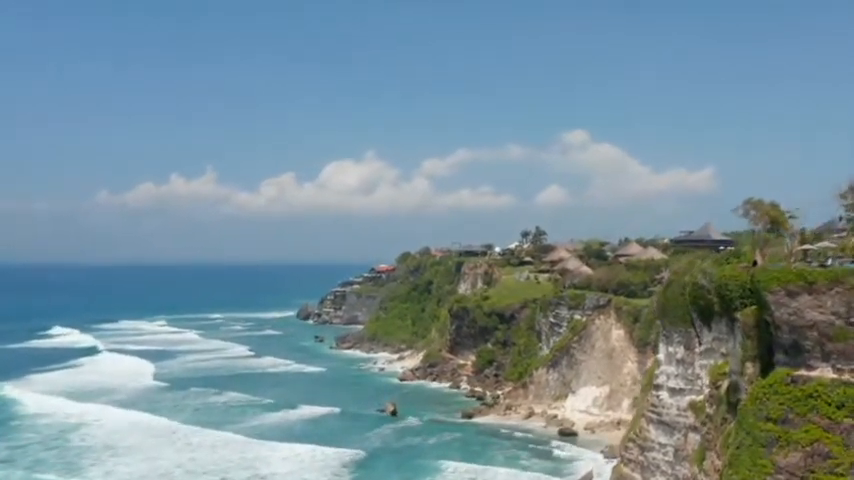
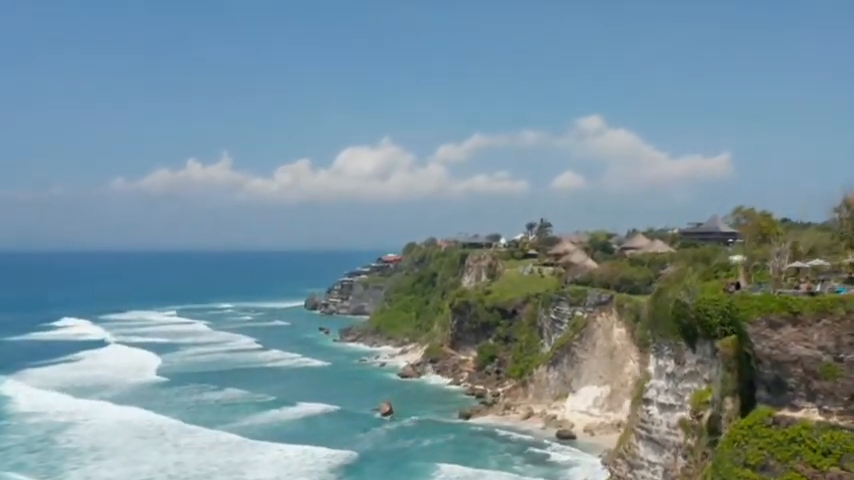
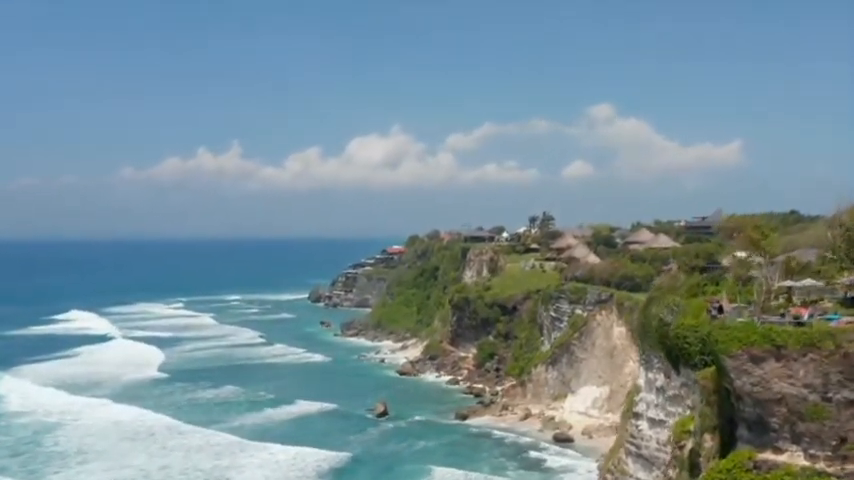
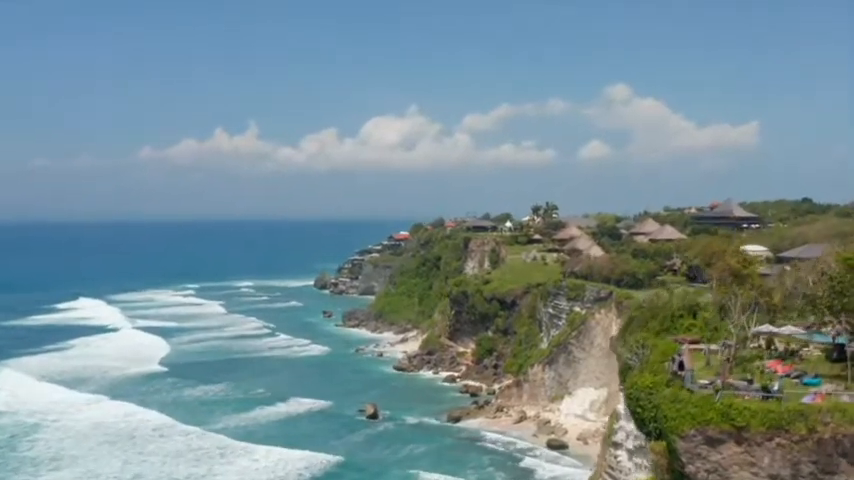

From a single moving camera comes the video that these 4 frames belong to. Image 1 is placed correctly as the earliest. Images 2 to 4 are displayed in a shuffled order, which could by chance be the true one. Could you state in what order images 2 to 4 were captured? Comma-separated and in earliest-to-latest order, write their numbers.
2, 3, 4
